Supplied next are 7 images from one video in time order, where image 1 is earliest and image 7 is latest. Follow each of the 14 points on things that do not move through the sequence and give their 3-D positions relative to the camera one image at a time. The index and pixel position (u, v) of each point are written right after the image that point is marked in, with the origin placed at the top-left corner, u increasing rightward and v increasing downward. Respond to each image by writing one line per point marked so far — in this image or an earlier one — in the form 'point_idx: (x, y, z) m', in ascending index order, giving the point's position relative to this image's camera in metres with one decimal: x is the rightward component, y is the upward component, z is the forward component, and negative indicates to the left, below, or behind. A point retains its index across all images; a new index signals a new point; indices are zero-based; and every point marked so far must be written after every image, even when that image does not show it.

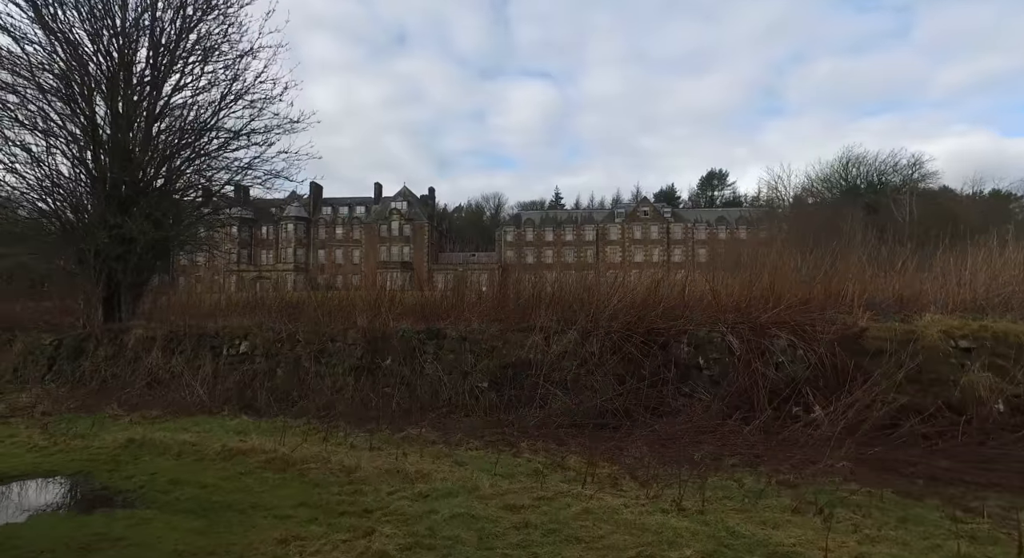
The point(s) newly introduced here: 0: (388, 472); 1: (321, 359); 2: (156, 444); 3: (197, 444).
0: (-1.3, -2.0, +6.0) m
1: (-3.4, -1.4, +10.1) m
2: (-4.4, -2.1, +7.1) m
3: (-3.9, -2.1, +7.1) m
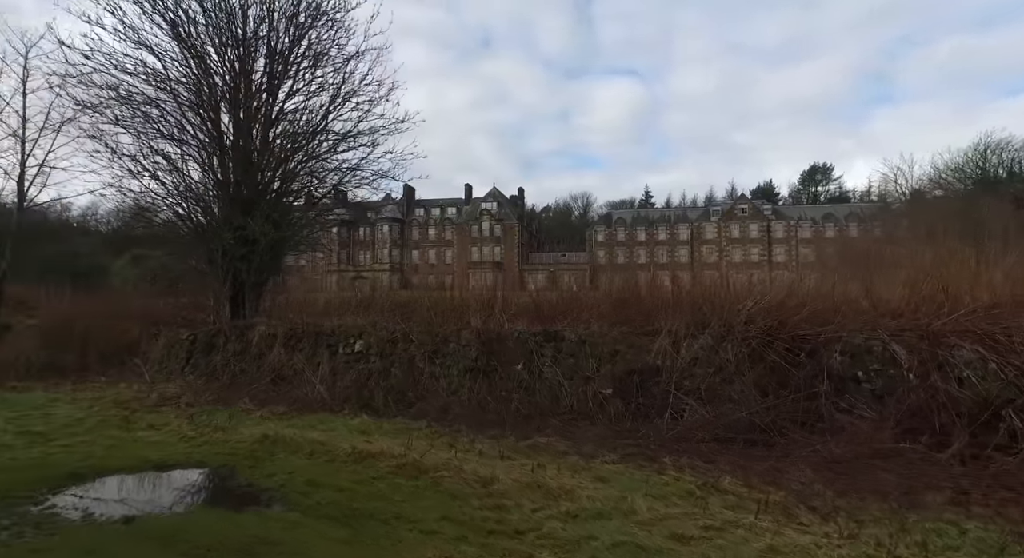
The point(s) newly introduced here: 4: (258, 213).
0: (+0.2, -2.0, +5.5) m
1: (-1.3, -1.4, +10.0) m
2: (-2.8, -2.0, +7.1) m
3: (-2.3, -2.0, +7.0) m
4: (-5.6, +1.5, +12.7) m
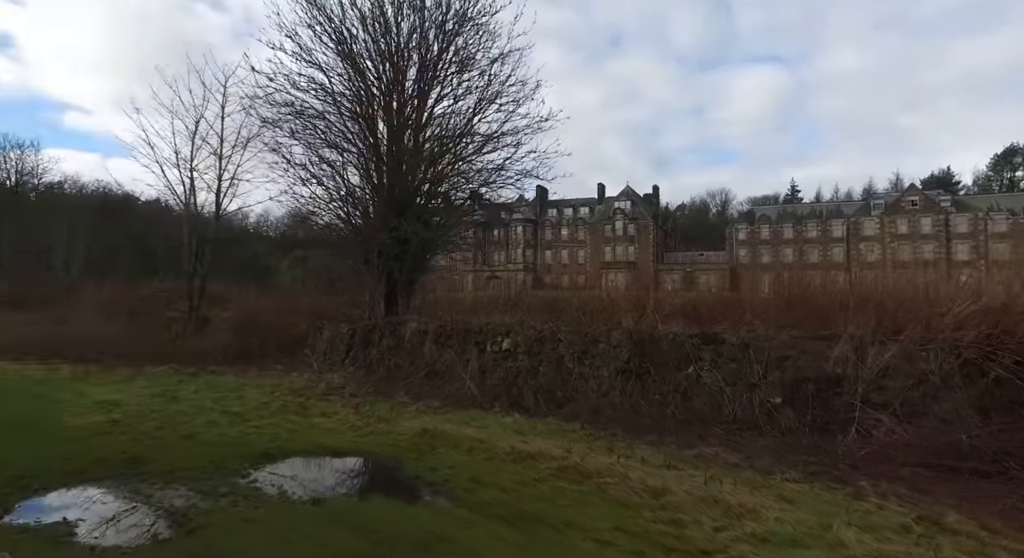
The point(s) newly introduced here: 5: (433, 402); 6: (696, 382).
0: (+1.7, -2.0, +5.1) m
1: (+1.2, -1.4, +9.7) m
2: (-0.8, -2.0, +7.2) m
3: (-0.3, -2.0, +7.1) m
4: (-2.3, +1.5, +13.4) m
5: (-1.3, -2.1, +9.5) m
6: (+2.8, -1.6, +8.7) m
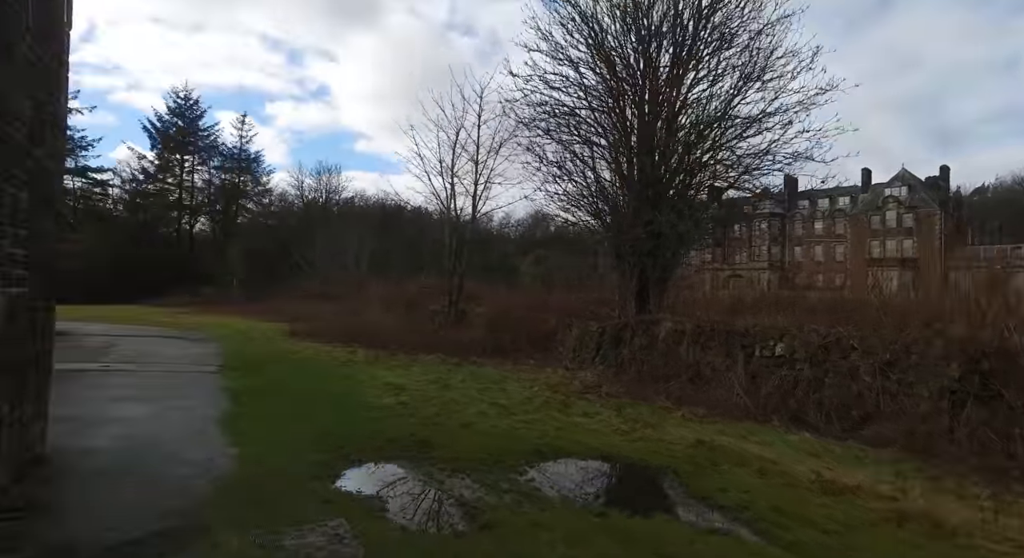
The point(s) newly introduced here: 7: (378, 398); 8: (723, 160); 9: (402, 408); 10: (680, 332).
0: (+3.9, -1.9, +3.4) m
1: (+5.3, -1.3, +7.9) m
2: (+2.4, -1.9, +6.3) m
3: (+2.8, -1.9, +6.0) m
4: (+3.4, +1.6, +12.6) m
5: (+2.8, -2.0, +8.6) m
6: (+6.3, -1.5, +6.3) m
7: (-2.1, -1.8, +8.7) m
8: (+4.6, +2.6, +12.4) m
9: (-1.5, -1.8, +7.8) m
10: (+3.2, -1.0, +10.9) m
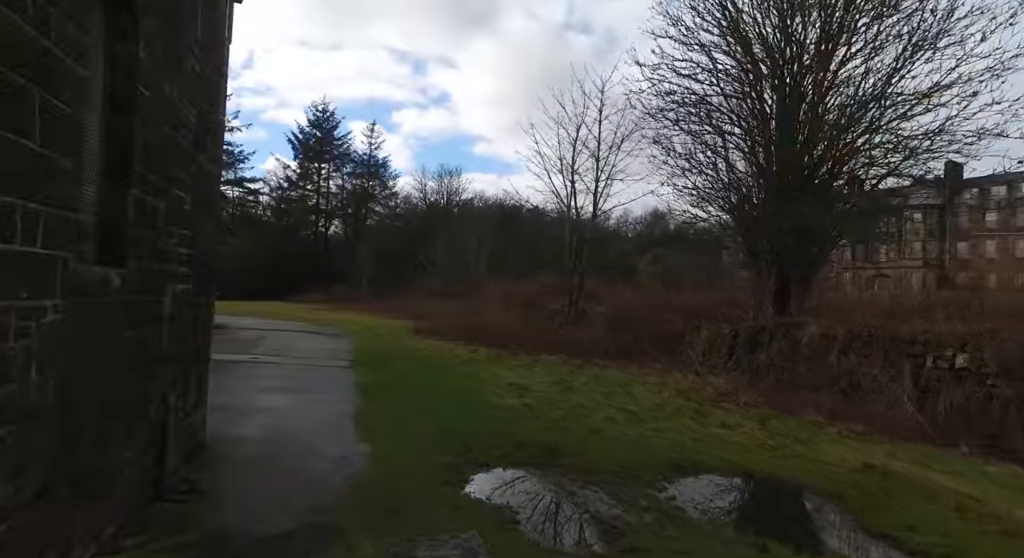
0: (+4.6, -1.9, +2.2) m
1: (+6.8, -1.3, +6.3) m
2: (+3.7, -1.9, +5.4) m
3: (+4.0, -1.9, +5.0) m
4: (+5.9, +1.6, +11.3) m
5: (+4.6, -2.0, +7.6) m
6: (+7.6, -1.5, +4.6) m
7: (-0.2, -1.8, +8.6) m
8: (+7.1, +2.6, +10.9) m
9: (+0.2, -1.8, +7.6) m
10: (+5.5, -1.0, +9.8) m
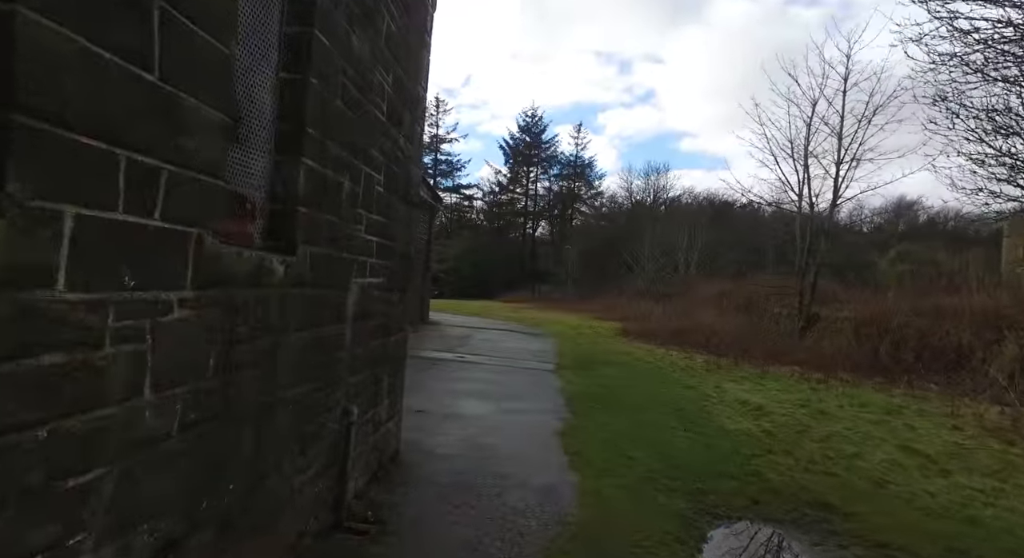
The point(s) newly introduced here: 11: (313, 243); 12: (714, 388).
0: (+5.0, -1.9, -0.6) m
1: (+8.5, -1.3, +2.6) m
2: (+5.3, -1.9, +2.8) m
3: (+5.4, -1.9, +2.3) m
4: (+9.4, +1.6, +7.6) m
5: (+6.8, -1.9, +4.5) m
6: (+8.6, -1.5, +0.7) m
7: (+2.7, -1.8, +7.1) m
8: (+10.3, +2.6, +6.7) m
9: (+2.7, -1.7, +6.1) m
10: (+8.4, -1.0, +6.2) m
11: (-1.0, +0.2, +2.8) m
12: (+3.6, -1.9, +10.2) m
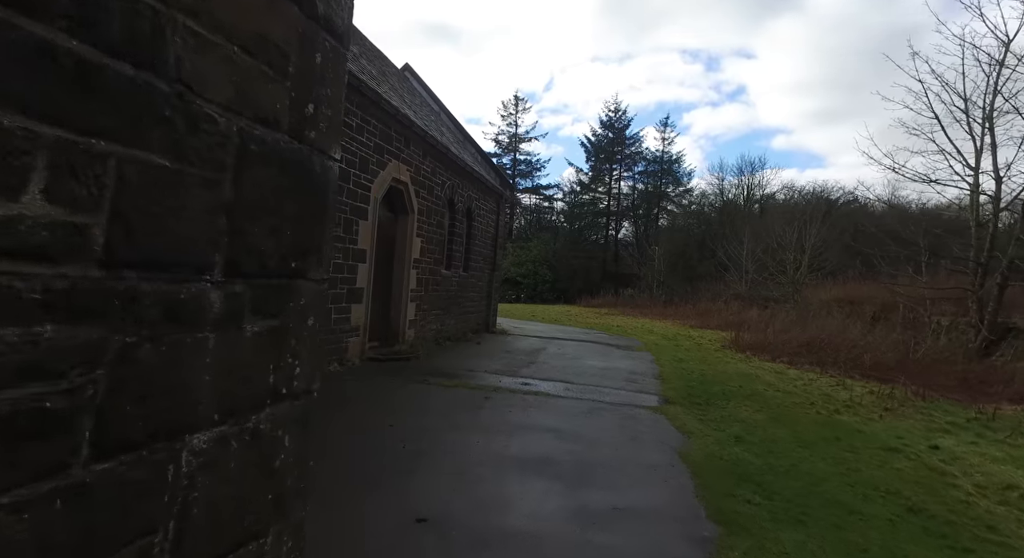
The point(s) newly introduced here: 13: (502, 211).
0: (+4.5, -1.7, -4.6) m
1: (+8.4, -1.1, -2.0) m
2: (+5.2, -1.8, -1.3) m
3: (+5.3, -1.8, -1.9) m
4: (+10.0, +1.7, +2.9) m
5: (+7.0, -1.8, +0.1) m
6: (+8.2, -1.3, -3.9) m
7: (+3.3, -1.7, +3.3) m
8: (+10.8, +2.7, +1.9) m
9: (+3.2, -1.6, +2.3) m
10: (+8.8, -0.9, +1.7) m
11: (-1.0, +0.3, -0.4) m
12: (+4.6, -1.8, +6.2) m
13: (-0.3, +2.2, +17.8) m
